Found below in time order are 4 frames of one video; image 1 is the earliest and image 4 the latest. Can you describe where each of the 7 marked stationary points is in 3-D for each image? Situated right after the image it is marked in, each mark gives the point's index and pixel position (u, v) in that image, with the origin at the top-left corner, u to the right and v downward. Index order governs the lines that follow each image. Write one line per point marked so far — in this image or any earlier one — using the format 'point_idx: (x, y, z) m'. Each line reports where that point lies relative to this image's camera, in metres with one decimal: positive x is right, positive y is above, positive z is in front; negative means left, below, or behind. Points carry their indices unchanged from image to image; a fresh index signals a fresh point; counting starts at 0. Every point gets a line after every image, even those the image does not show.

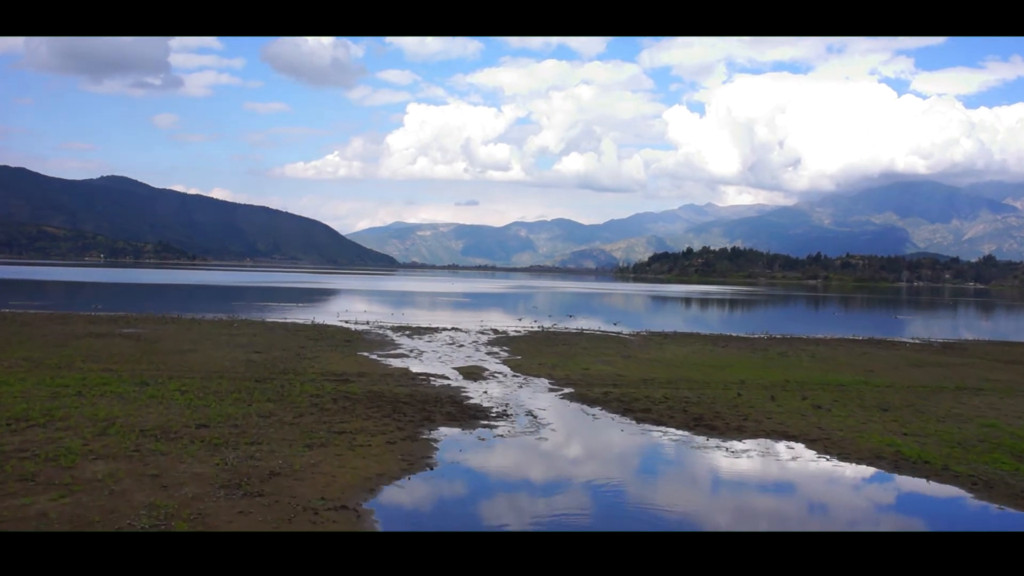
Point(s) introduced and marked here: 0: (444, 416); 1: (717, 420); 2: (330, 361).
0: (-0.8, -1.4, +11.3) m
1: (+2.4, -1.5, +11.6) m
2: (-3.0, -1.2, +16.9) m
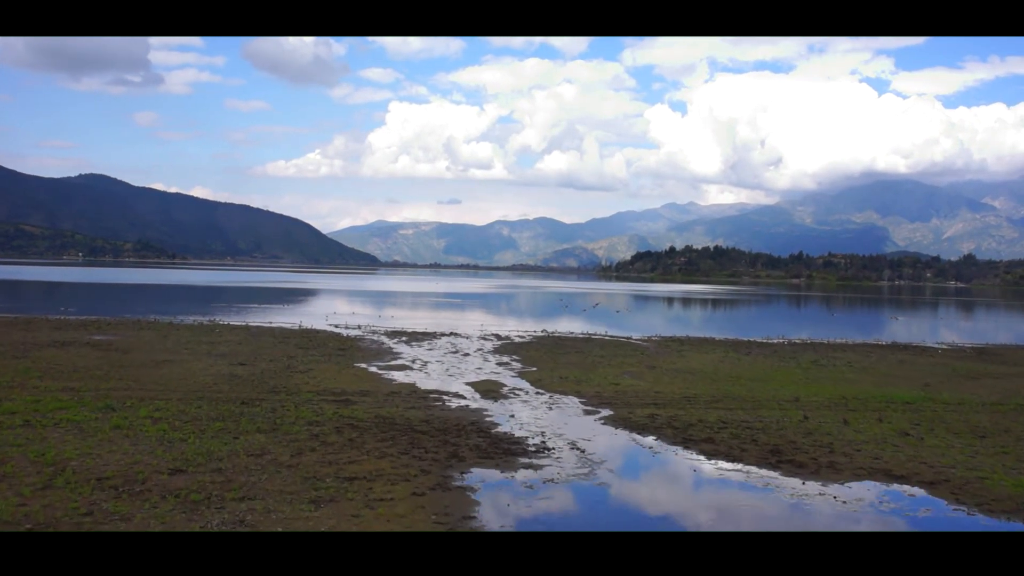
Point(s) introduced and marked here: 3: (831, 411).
0: (-0.4, -1.5, +9.4) m
1: (+2.7, -1.6, +9.7) m
2: (-2.7, -1.3, +14.9) m
3: (+4.0, -1.5, +12.6) m
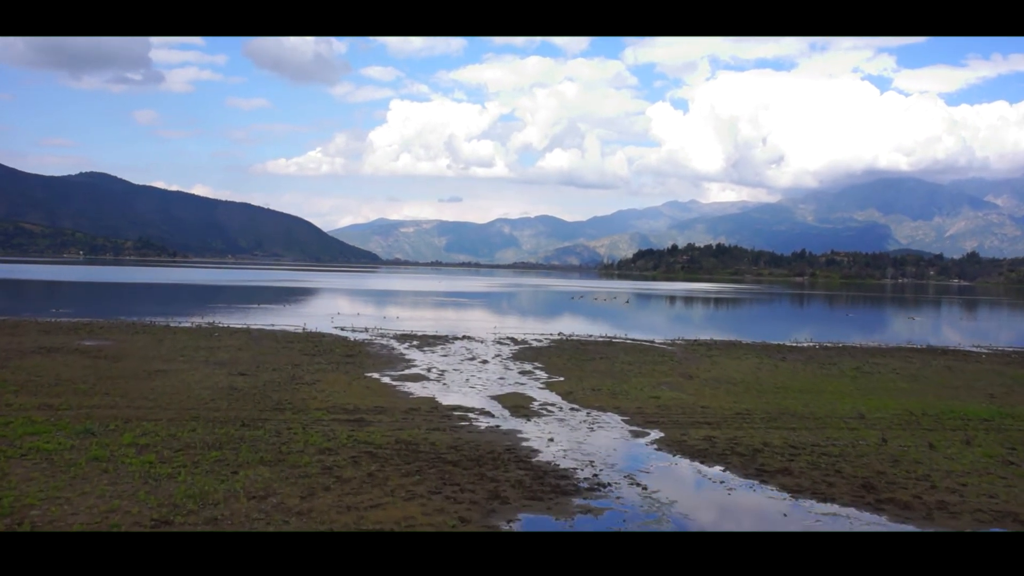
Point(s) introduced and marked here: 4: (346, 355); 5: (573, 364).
0: (0.0, -1.6, +7.9) m
1: (+3.1, -1.6, +8.3) m
2: (-2.3, -1.3, +13.5) m
3: (+4.4, -1.6, +11.2) m
4: (-3.1, -1.3, +19.1) m
5: (+1.1, -1.4, +18.5) m
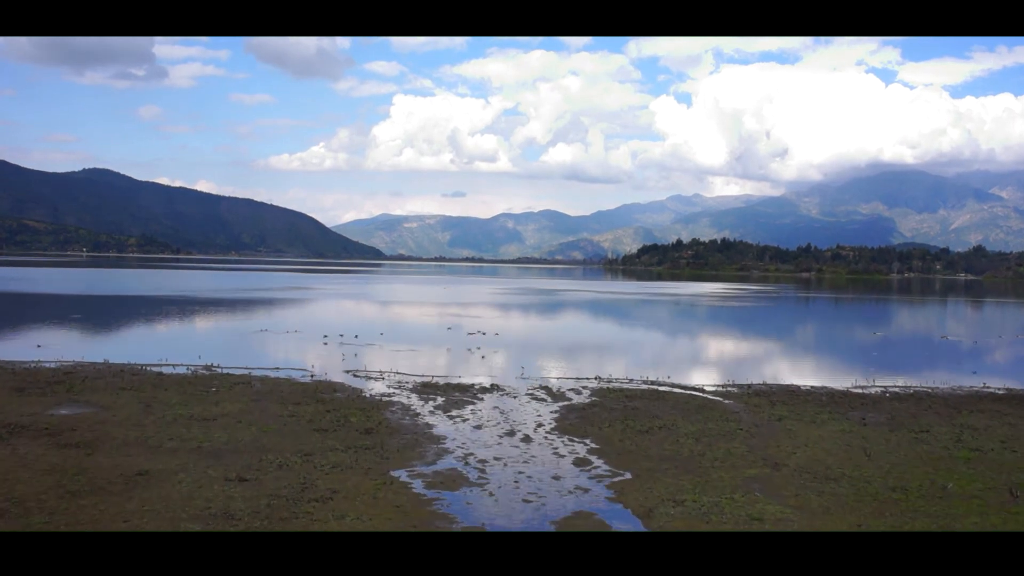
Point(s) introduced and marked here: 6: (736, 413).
0: (+0.7, -2.6, +5.2) m
1: (+3.8, -2.7, +5.5) m
2: (-1.6, -2.4, +10.7) m
3: (+5.1, -2.6, +8.4) m
4: (-2.4, -2.3, +16.3) m
5: (+1.9, -2.4, +15.7) m
6: (+4.3, -2.4, +19.5) m
